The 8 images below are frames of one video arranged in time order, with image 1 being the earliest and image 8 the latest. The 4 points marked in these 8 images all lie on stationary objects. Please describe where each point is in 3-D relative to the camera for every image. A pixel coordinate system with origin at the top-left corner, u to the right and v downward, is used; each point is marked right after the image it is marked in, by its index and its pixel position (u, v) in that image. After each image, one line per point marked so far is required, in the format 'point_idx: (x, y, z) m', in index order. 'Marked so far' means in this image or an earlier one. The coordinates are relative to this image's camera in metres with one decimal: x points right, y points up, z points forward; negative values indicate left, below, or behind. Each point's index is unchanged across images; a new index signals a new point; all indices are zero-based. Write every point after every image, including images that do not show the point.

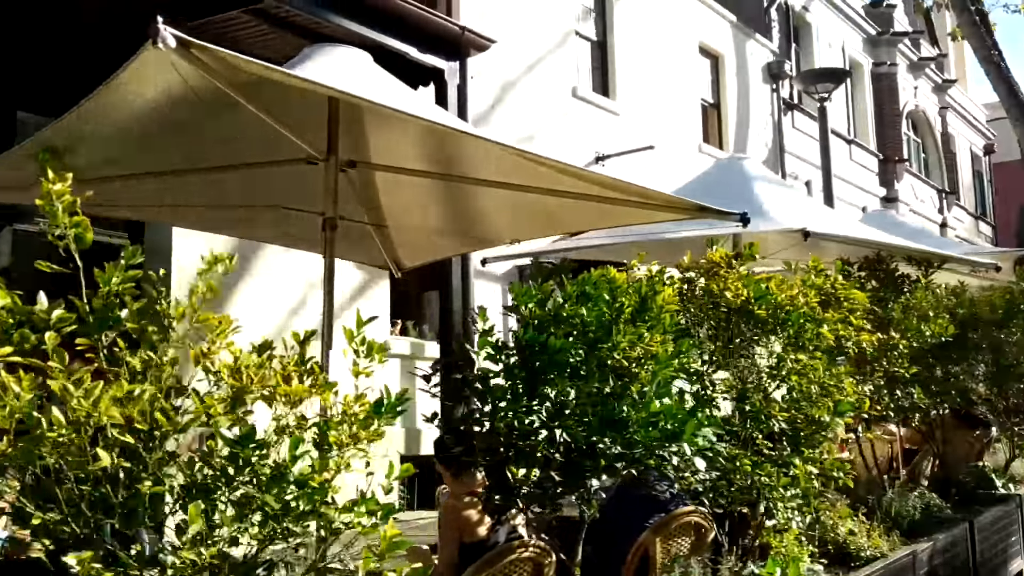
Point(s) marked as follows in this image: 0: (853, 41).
0: (+7.4, +5.3, +19.5) m
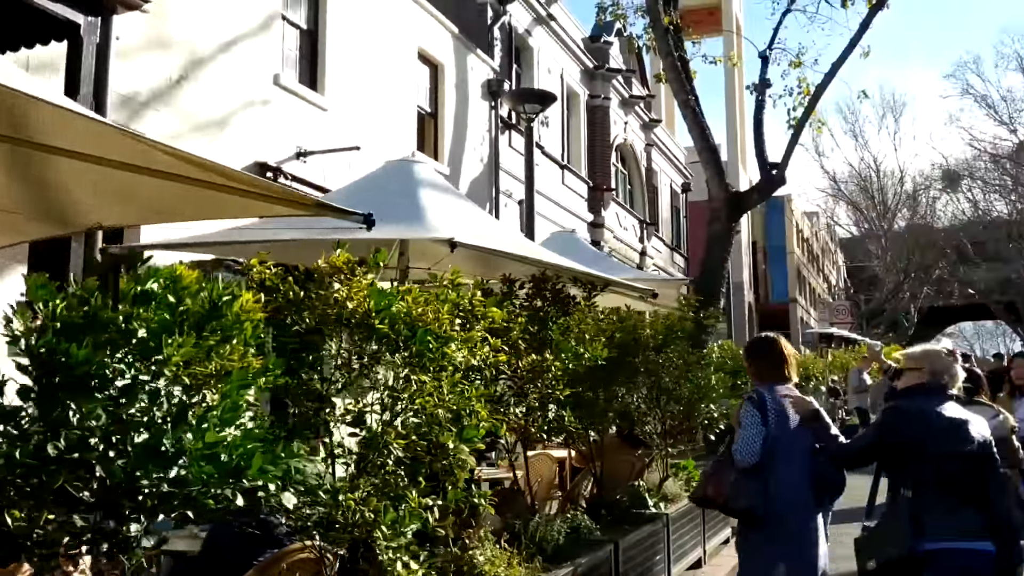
0: (+1.4, +4.9, +20.4) m
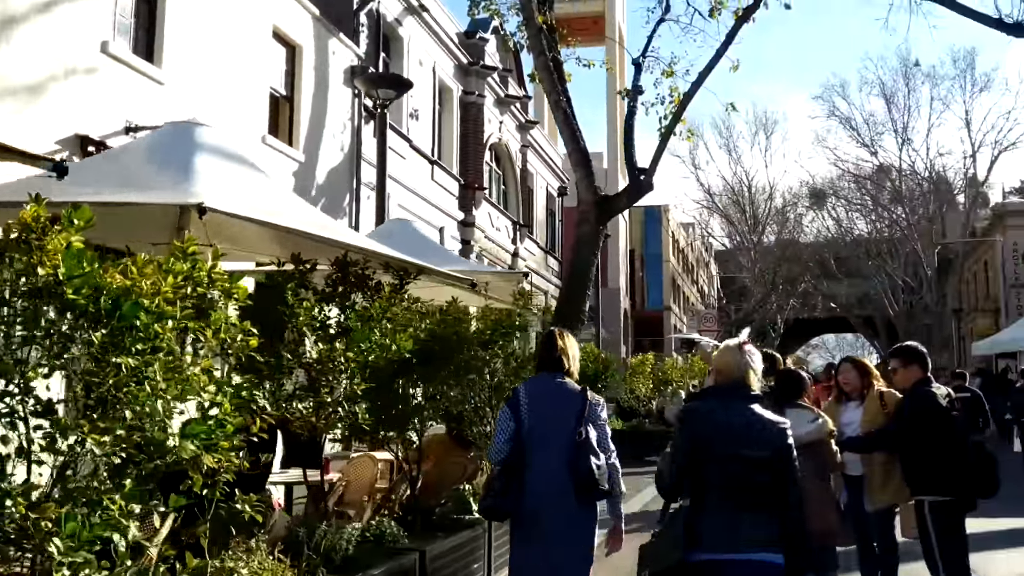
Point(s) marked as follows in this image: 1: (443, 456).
0: (-1.4, +4.9, +20.0) m
1: (-0.5, -1.2, +6.3) m
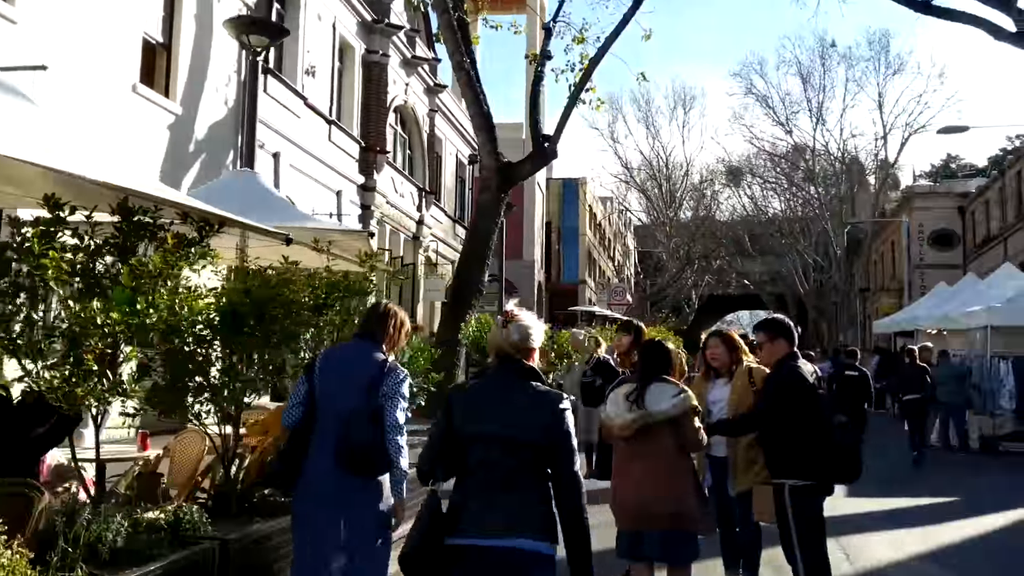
0: (-3.4, +5.6, +19.1) m
1: (-1.5, -0.9, +5.7) m
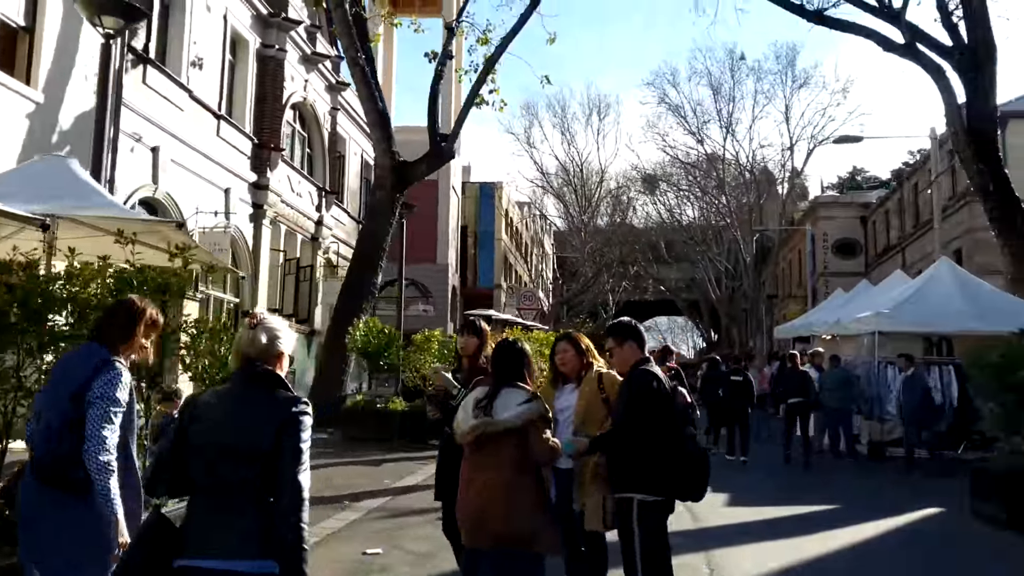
0: (-5.5, +5.6, +18.3) m
1: (-2.5, -0.9, +5.1) m
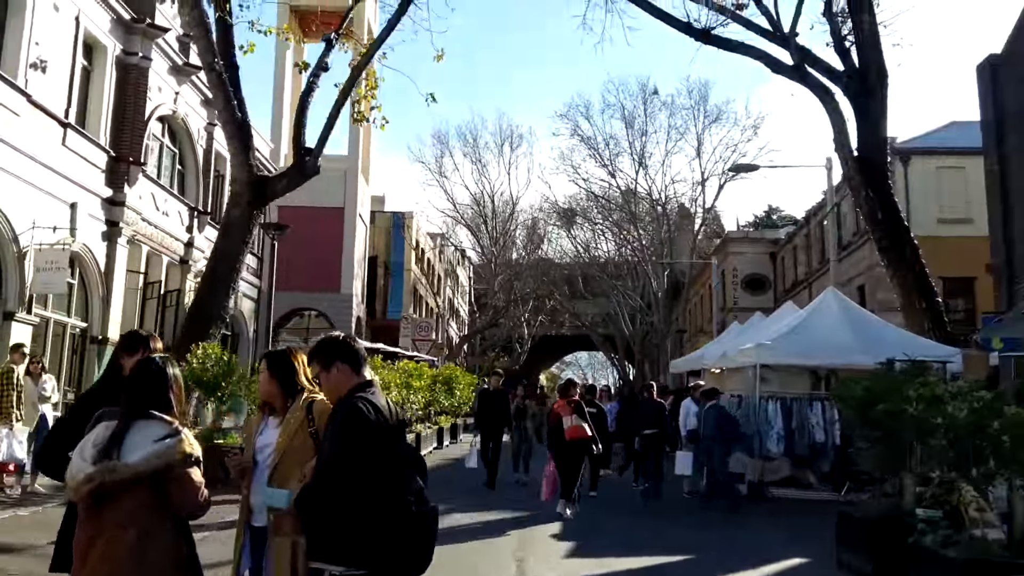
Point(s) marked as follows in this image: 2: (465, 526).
0: (-7.8, +5.1, +16.8) m
1: (-3.8, -0.9, +3.6) m
2: (-0.5, -2.7, +10.2) m
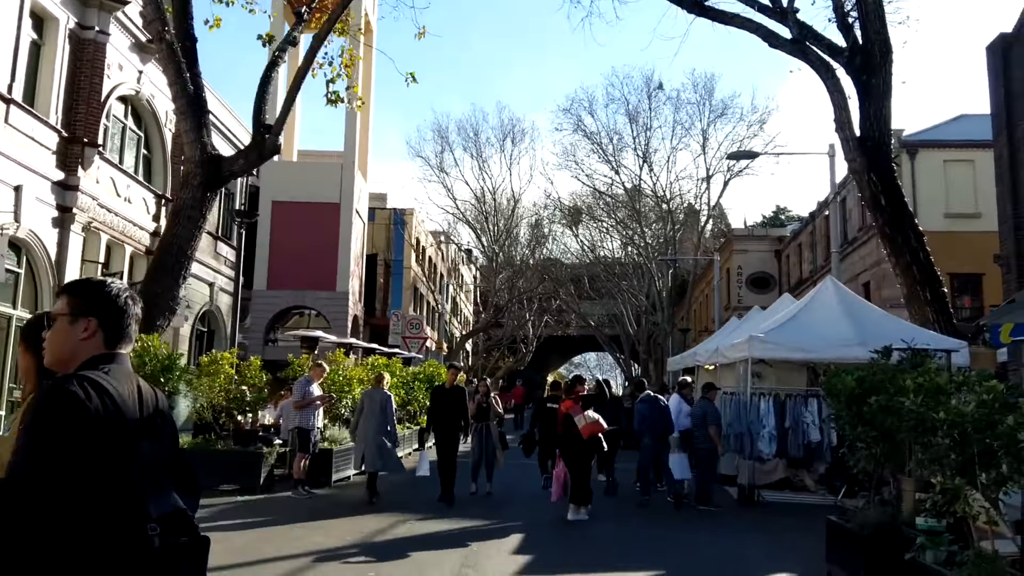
0: (-8.2, +5.3, +15.9) m
1: (-4.3, -0.7, +2.6) m
2: (-1.0, -2.5, +9.2) m
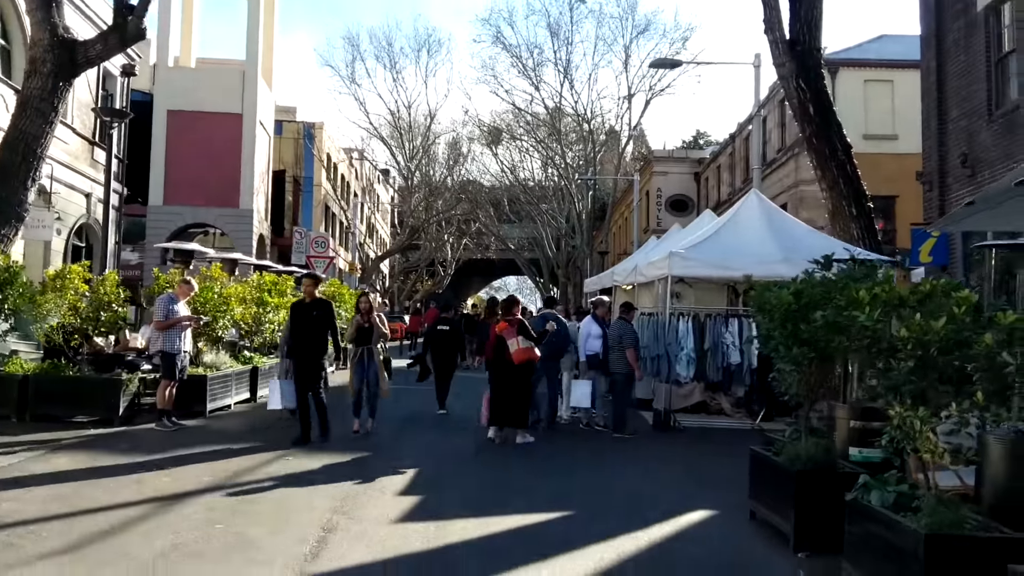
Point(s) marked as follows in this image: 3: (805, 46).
0: (-9.6, +6.7, +13.4) m
1: (-4.7, -0.3, +1.0) m
2: (-2.0, -1.6, +8.0) m
3: (+4.4, +3.7, +13.7) m
